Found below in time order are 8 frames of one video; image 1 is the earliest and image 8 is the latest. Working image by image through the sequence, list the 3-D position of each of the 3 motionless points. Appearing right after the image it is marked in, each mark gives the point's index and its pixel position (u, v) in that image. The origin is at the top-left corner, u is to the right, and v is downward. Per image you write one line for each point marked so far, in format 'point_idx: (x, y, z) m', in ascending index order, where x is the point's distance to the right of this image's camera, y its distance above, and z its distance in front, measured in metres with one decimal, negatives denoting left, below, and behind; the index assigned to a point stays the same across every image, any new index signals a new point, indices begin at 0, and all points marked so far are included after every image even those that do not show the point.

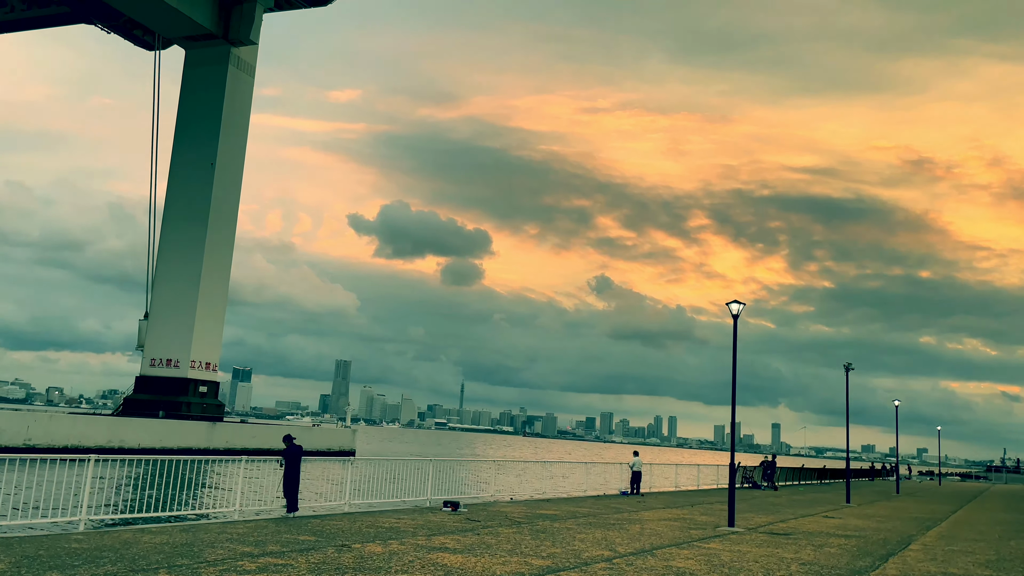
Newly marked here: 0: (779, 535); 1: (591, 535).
0: (+5.5, -5.1, +16.7) m
1: (+1.4, -4.6, +14.9) m
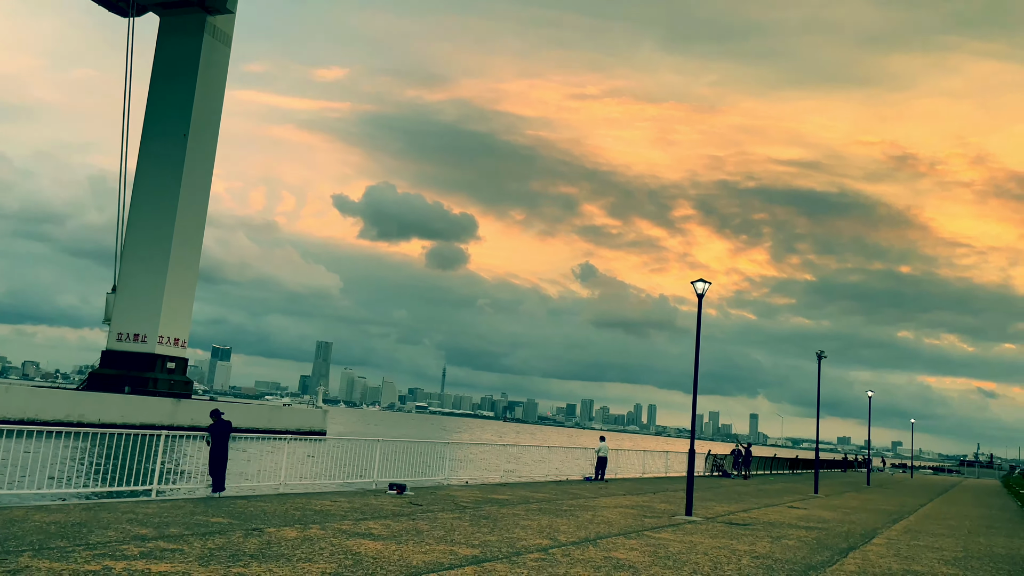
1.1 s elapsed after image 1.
0: (+4.4, -4.7, +15.8) m
1: (+0.4, -4.1, +13.9) m
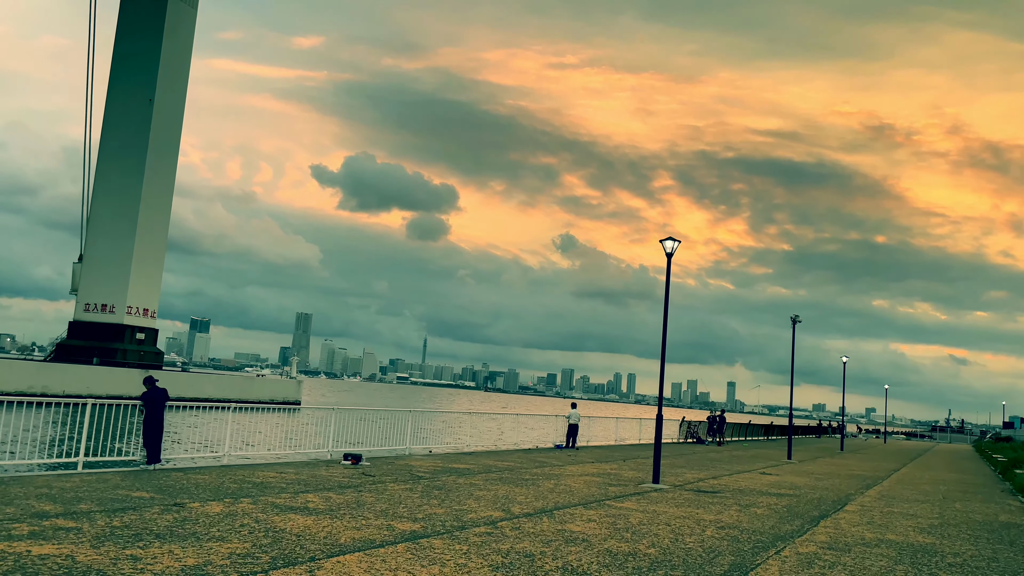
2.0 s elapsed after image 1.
0: (+3.6, -3.9, +15.1) m
1: (-0.3, -3.4, +13.1) m
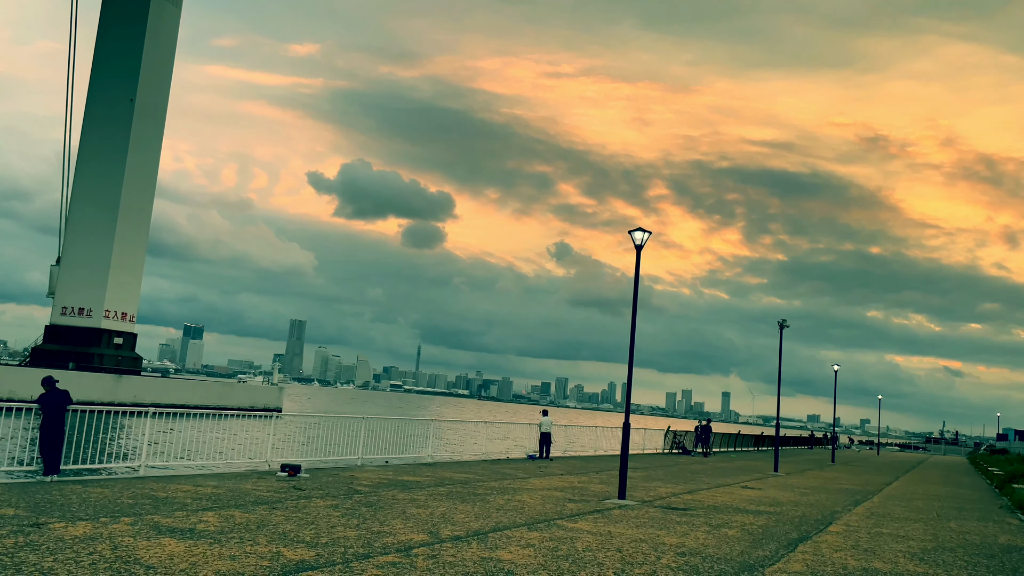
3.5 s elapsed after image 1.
0: (+2.7, -3.8, +13.6) m
1: (-1.2, -3.2, +11.6) m
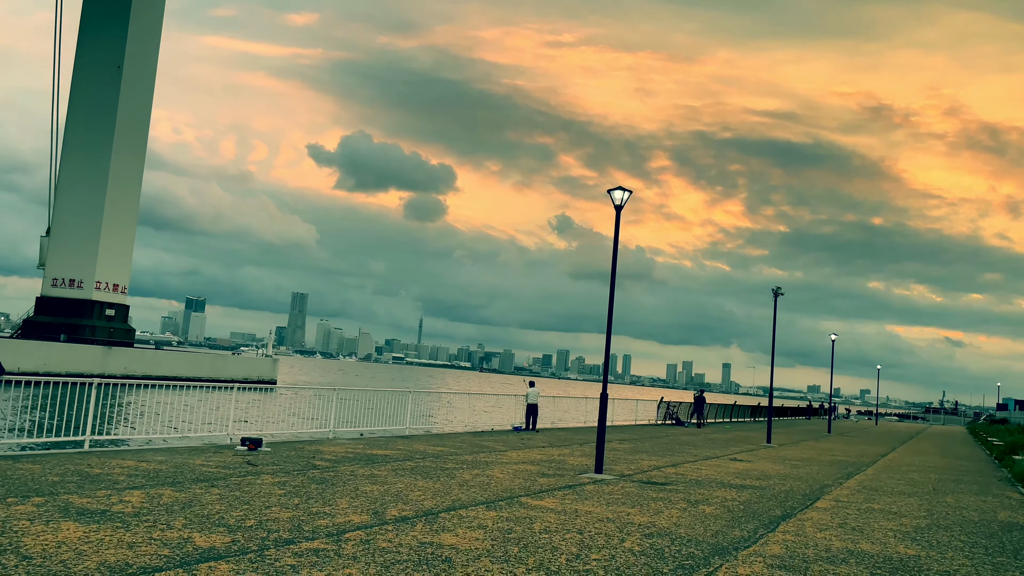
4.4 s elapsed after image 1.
0: (+2.2, -3.2, +12.8) m
1: (-1.7, -2.7, +10.7) m
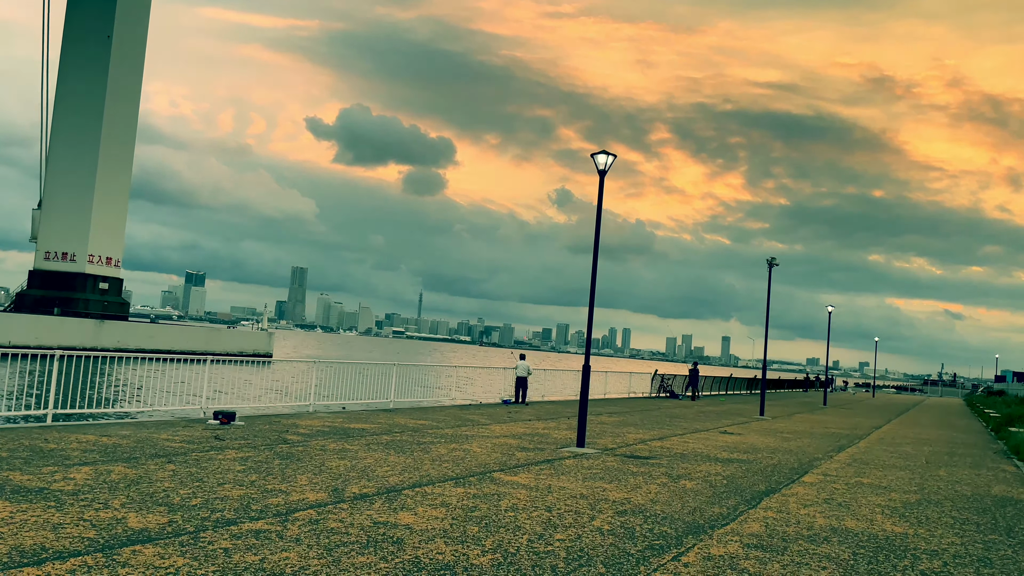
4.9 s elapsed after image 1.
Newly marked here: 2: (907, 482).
0: (+1.9, -2.7, +12.4) m
1: (-2.1, -2.3, +10.3) m
2: (+6.0, -3.0, +12.3) m
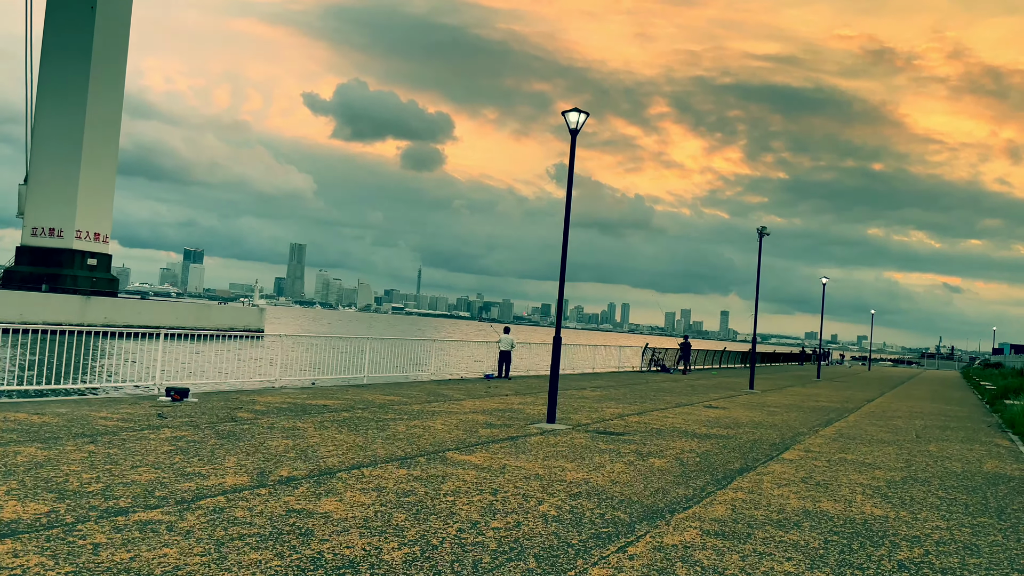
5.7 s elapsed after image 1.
0: (+1.4, -2.2, +11.7) m
1: (-2.6, -1.8, +9.6) m
2: (+5.5, -2.4, +11.6) m
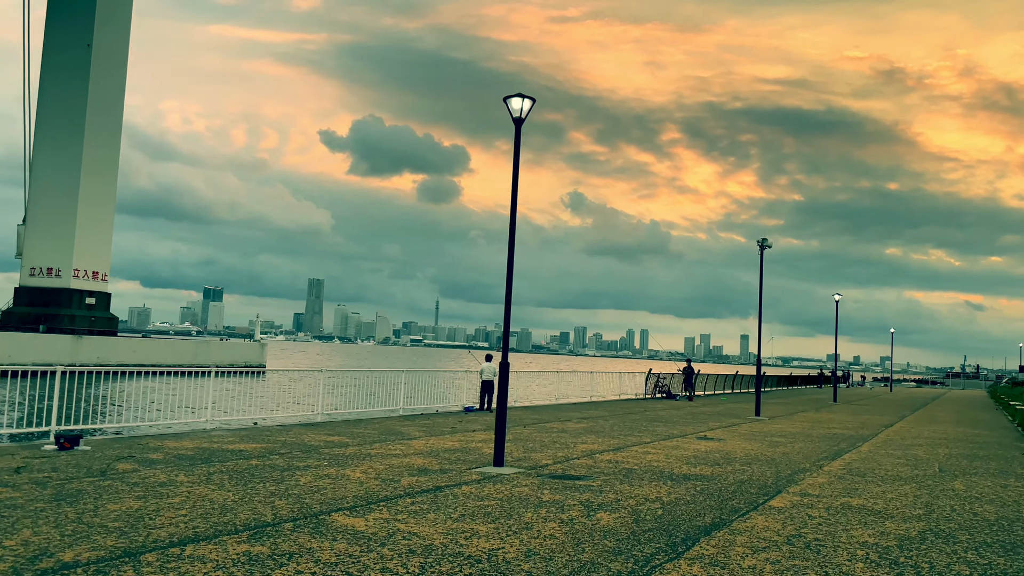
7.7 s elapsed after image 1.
0: (+0.5, -2.4, +9.6) m
1: (-3.5, -2.0, +7.6) m
2: (+4.7, -2.5, +9.5) m
